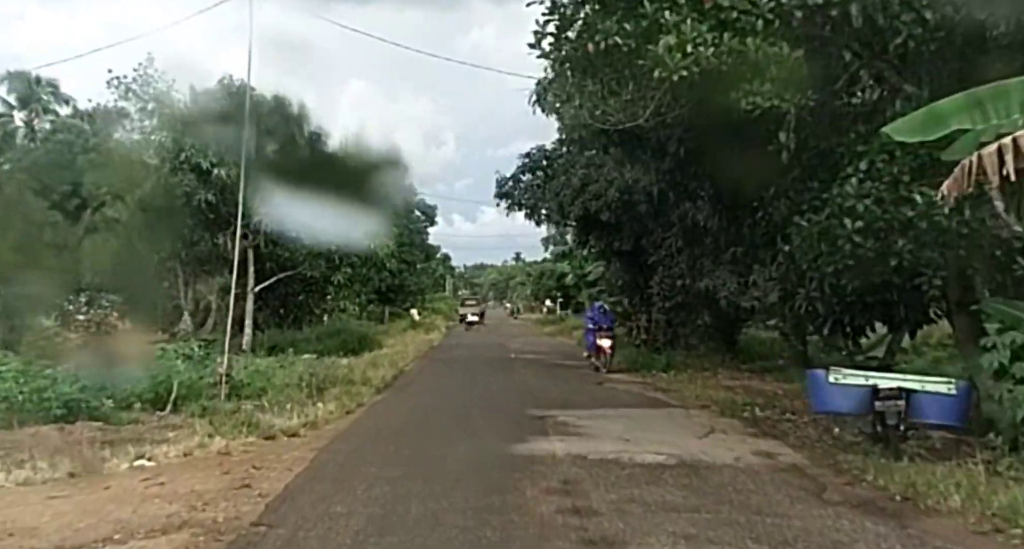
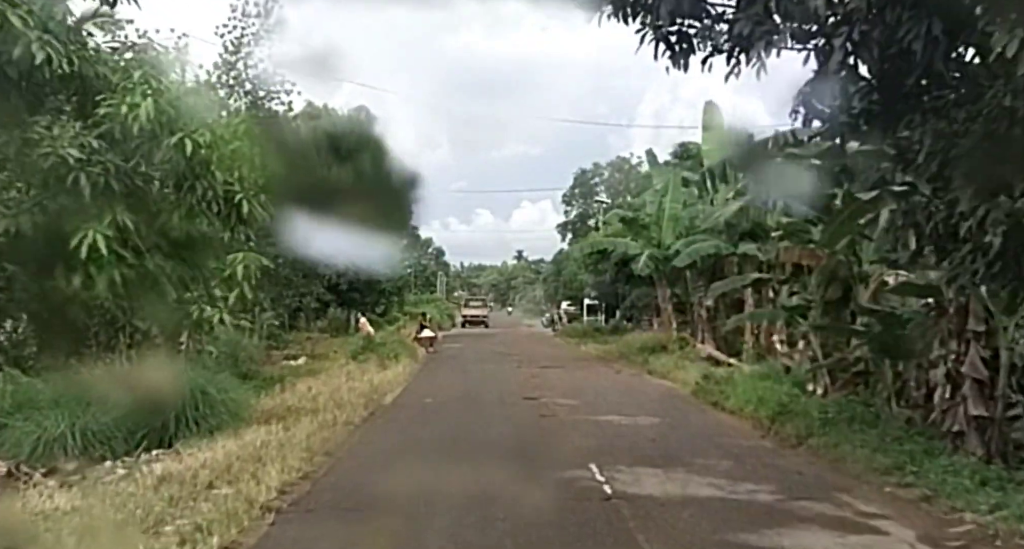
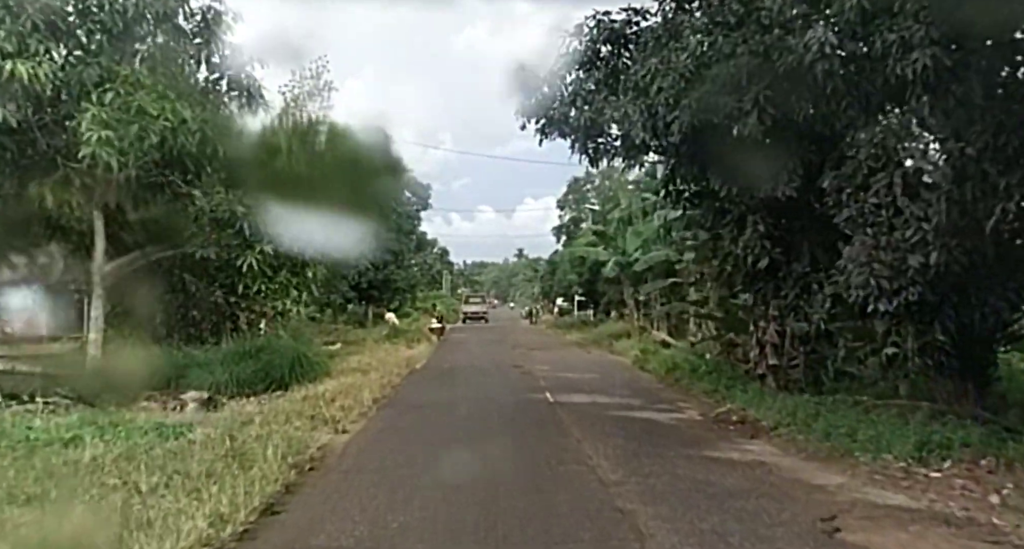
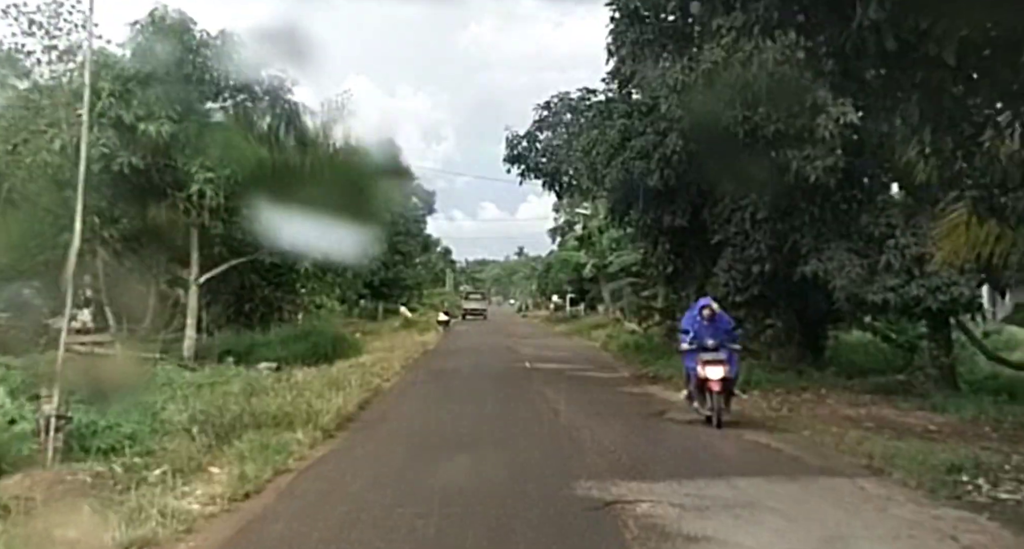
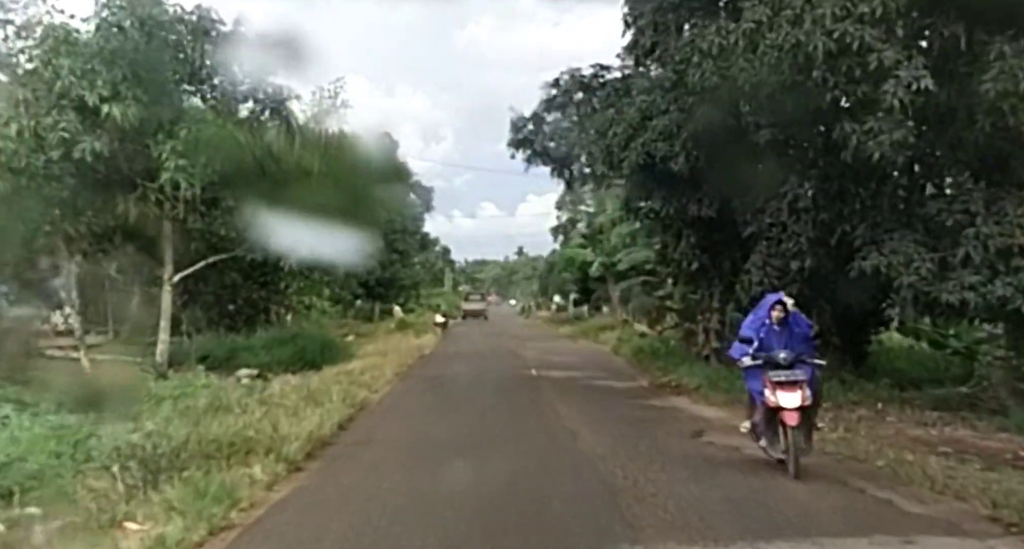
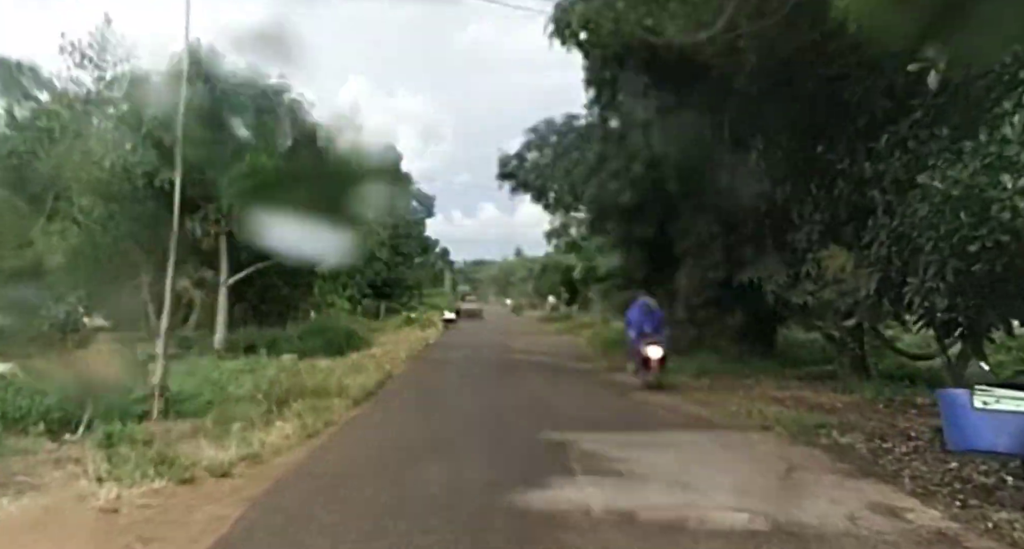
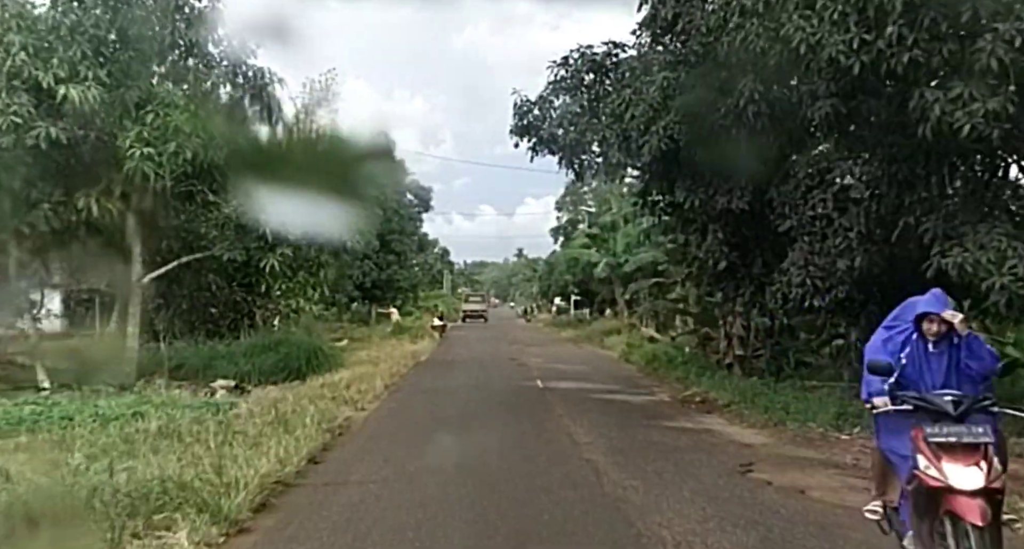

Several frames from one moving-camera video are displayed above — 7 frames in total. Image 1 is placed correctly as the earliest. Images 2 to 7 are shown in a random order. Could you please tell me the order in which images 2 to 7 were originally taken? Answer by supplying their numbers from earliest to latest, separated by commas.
6, 4, 5, 7, 3, 2
